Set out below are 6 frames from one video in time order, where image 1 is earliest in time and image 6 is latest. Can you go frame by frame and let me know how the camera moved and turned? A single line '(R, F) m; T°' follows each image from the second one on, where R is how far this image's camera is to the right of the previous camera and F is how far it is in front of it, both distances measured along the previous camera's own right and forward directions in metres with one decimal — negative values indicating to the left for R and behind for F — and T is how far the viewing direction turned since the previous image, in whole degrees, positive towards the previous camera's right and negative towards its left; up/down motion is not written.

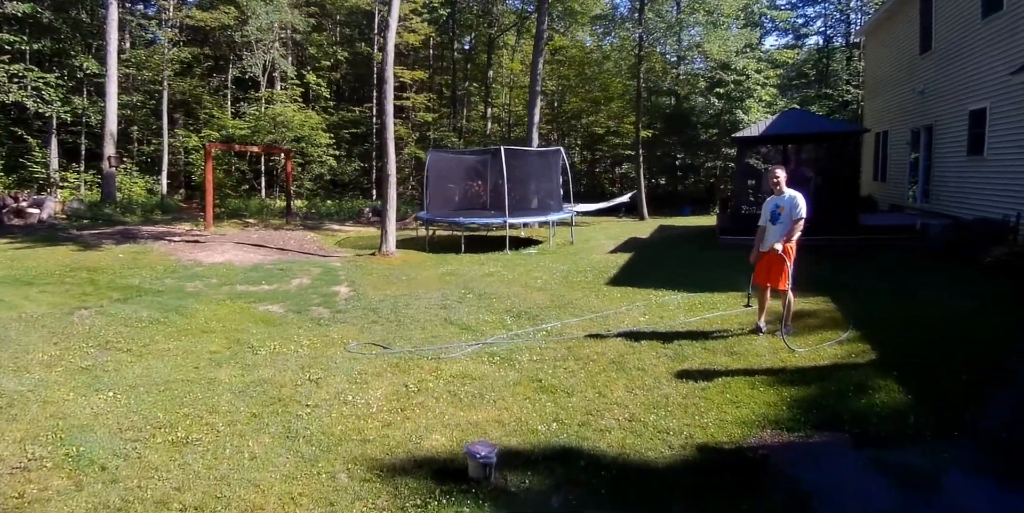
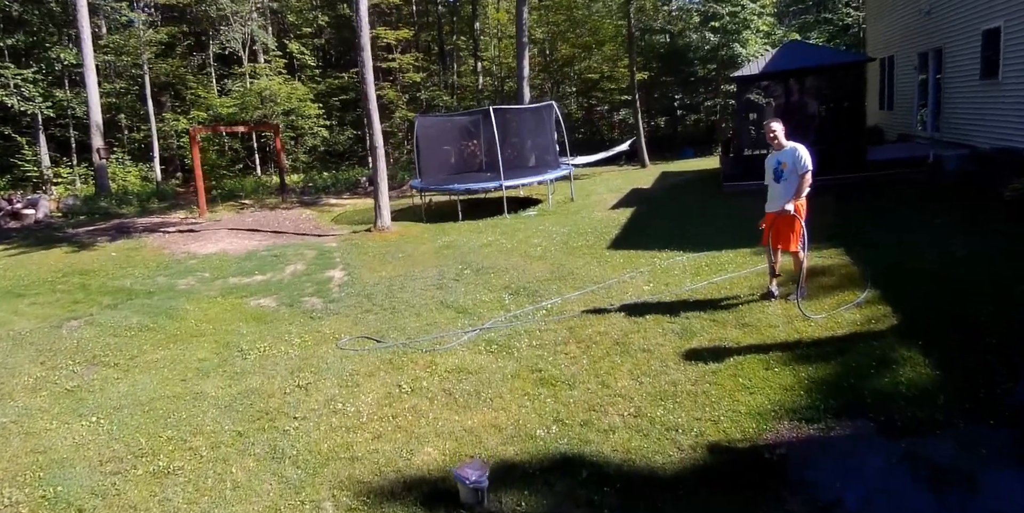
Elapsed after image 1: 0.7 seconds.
(+0.2, +0.4) m; -1°
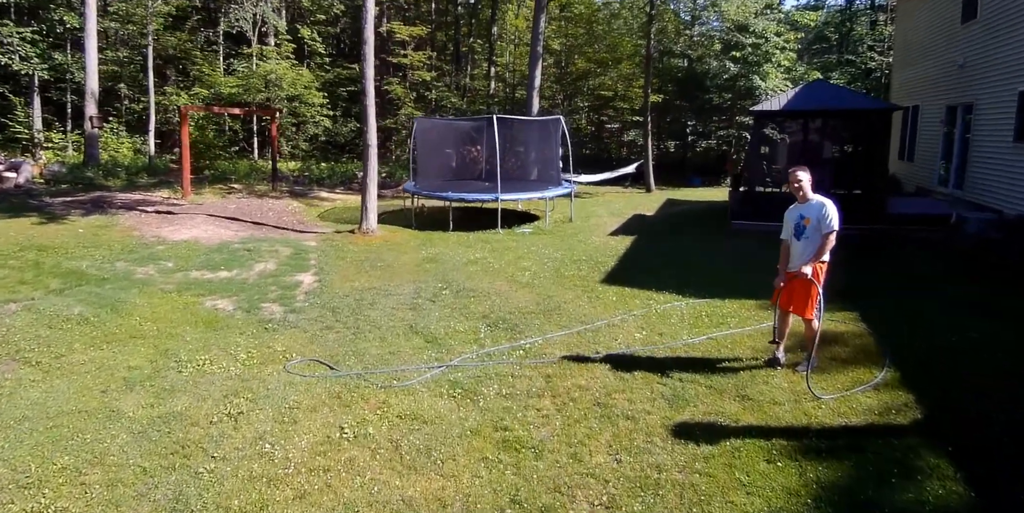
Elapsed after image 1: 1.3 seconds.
(+0.1, +0.6) m; 0°
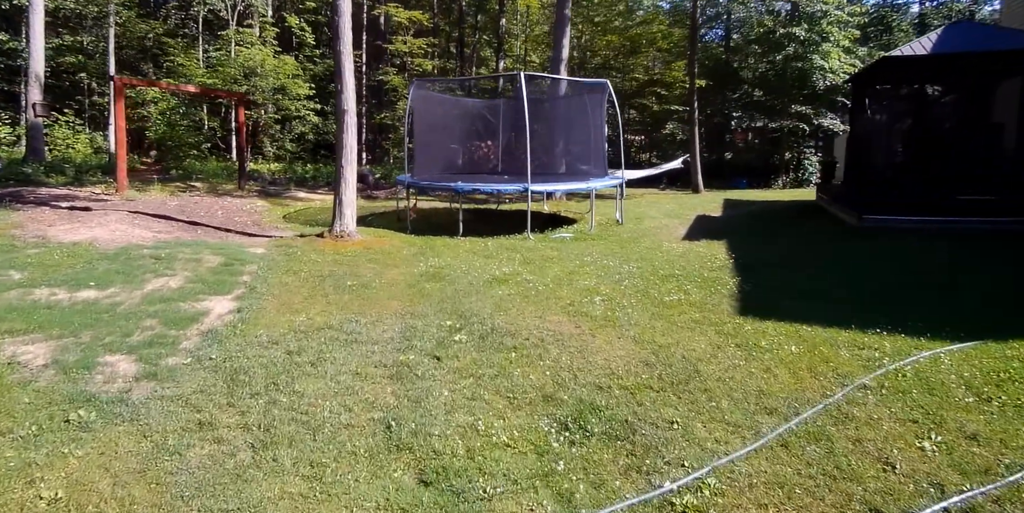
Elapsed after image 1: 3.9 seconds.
(-0.4, +3.3) m; 0°
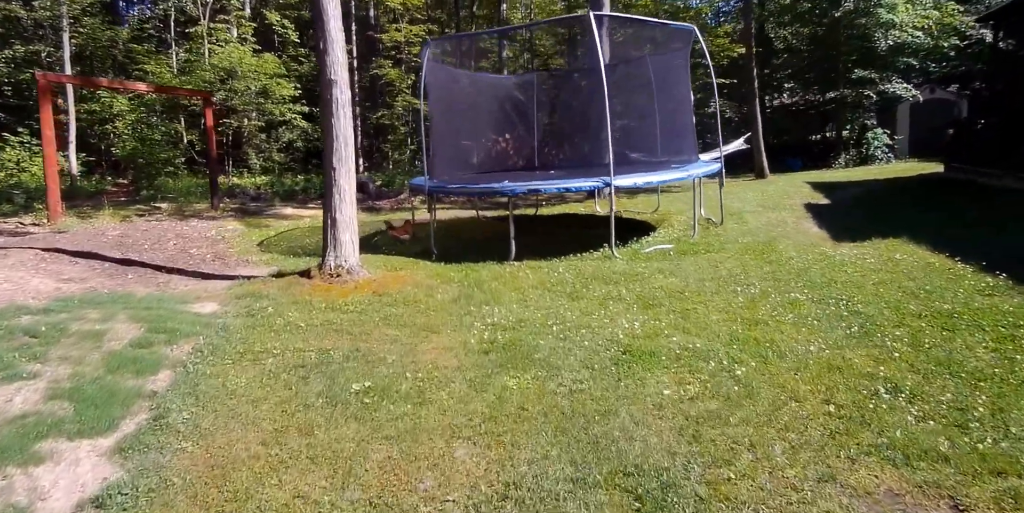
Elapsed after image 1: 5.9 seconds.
(-0.6, +2.5) m; 0°
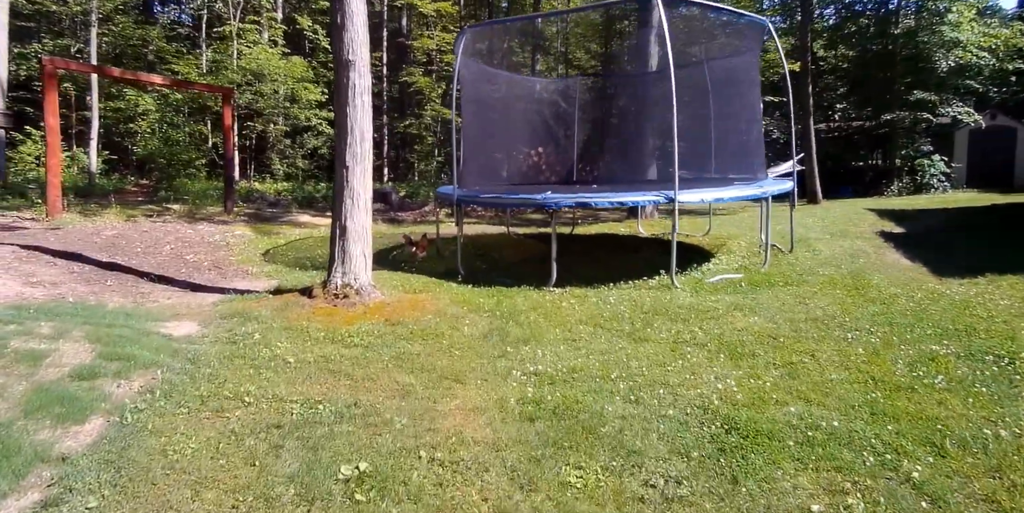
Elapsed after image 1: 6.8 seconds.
(-0.1, +0.8) m; -2°
